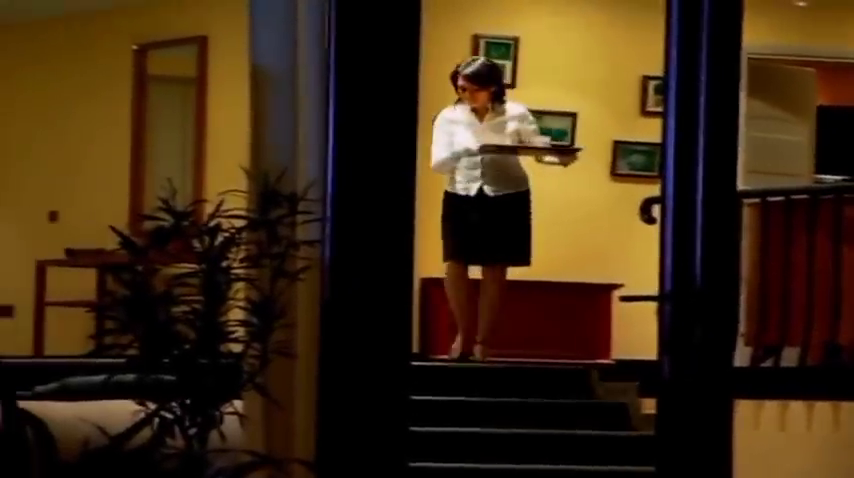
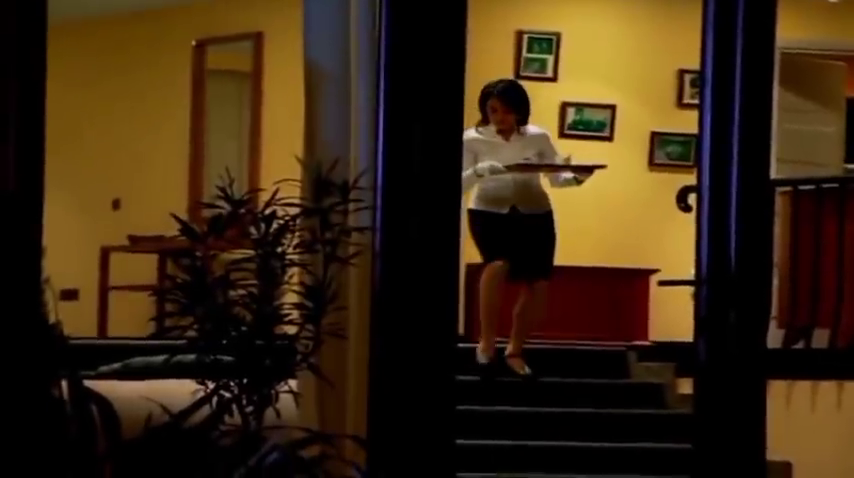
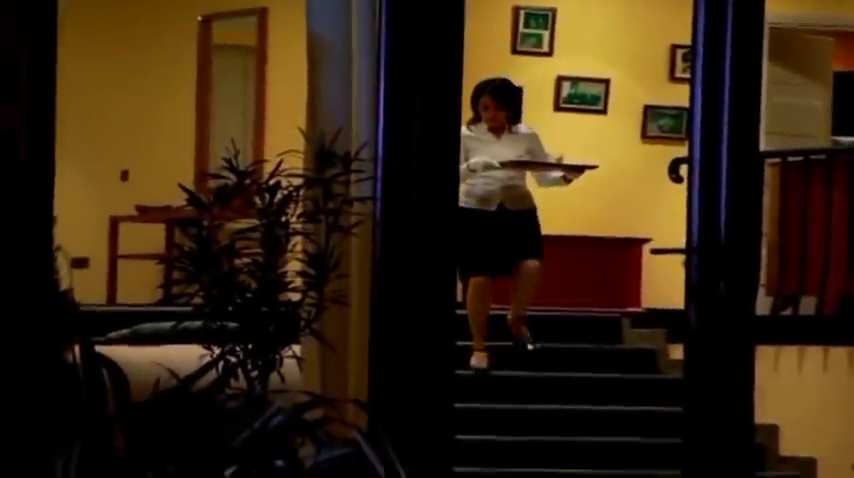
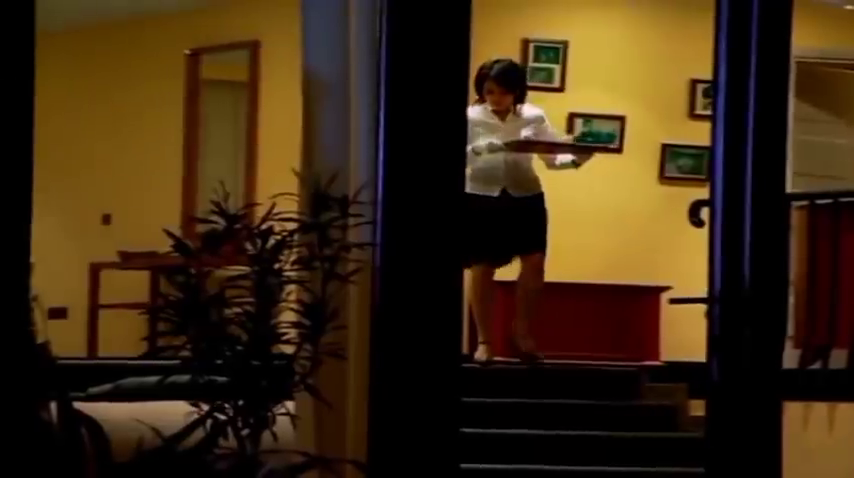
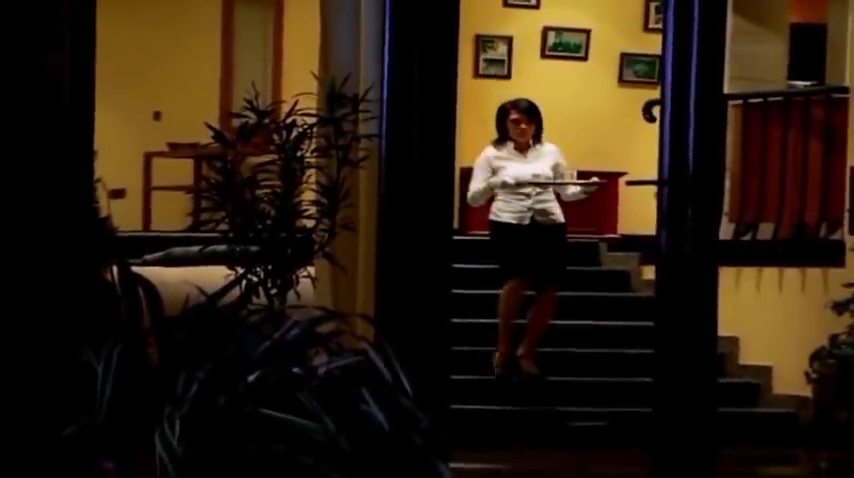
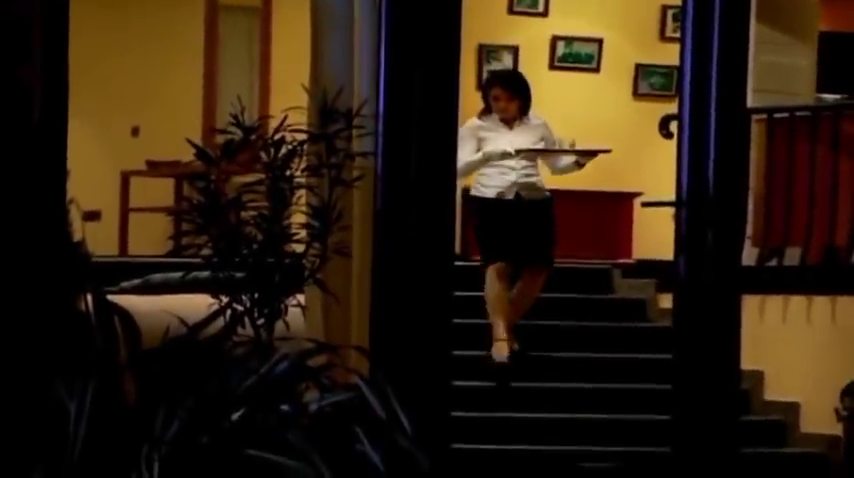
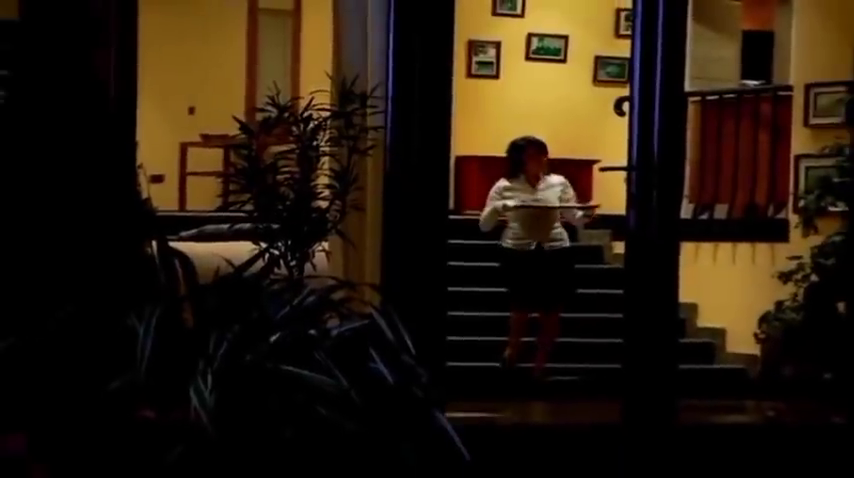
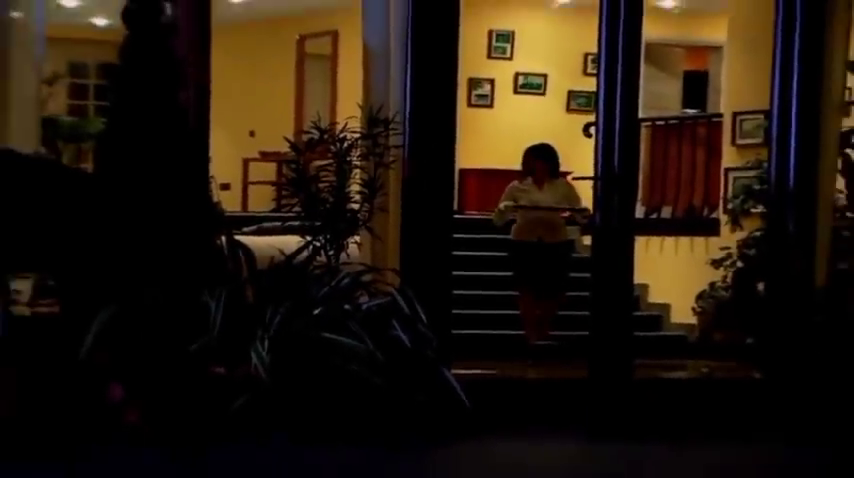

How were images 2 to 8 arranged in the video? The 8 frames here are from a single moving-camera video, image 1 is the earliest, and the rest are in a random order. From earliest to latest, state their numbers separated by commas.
4, 2, 3, 6, 5, 7, 8
